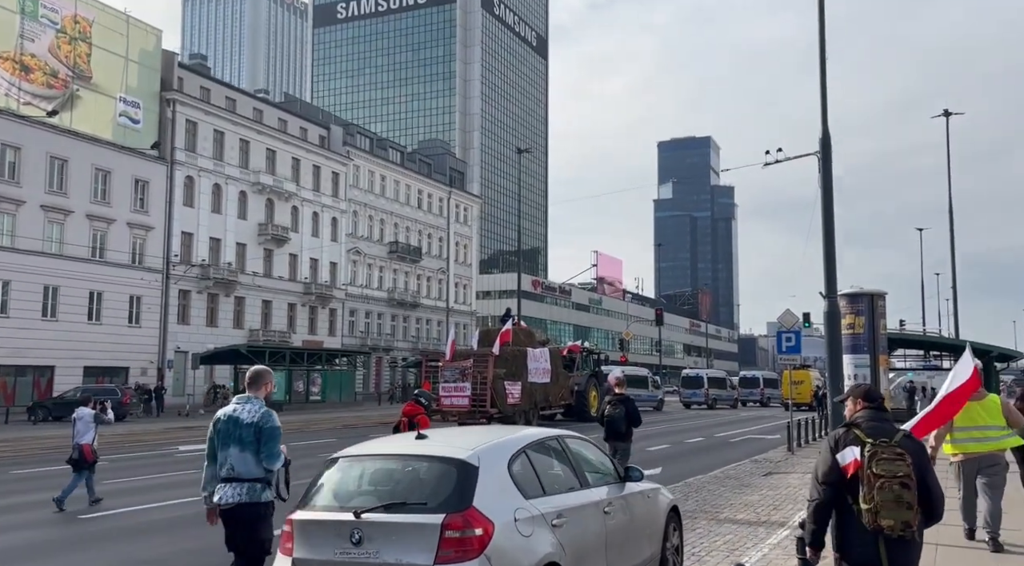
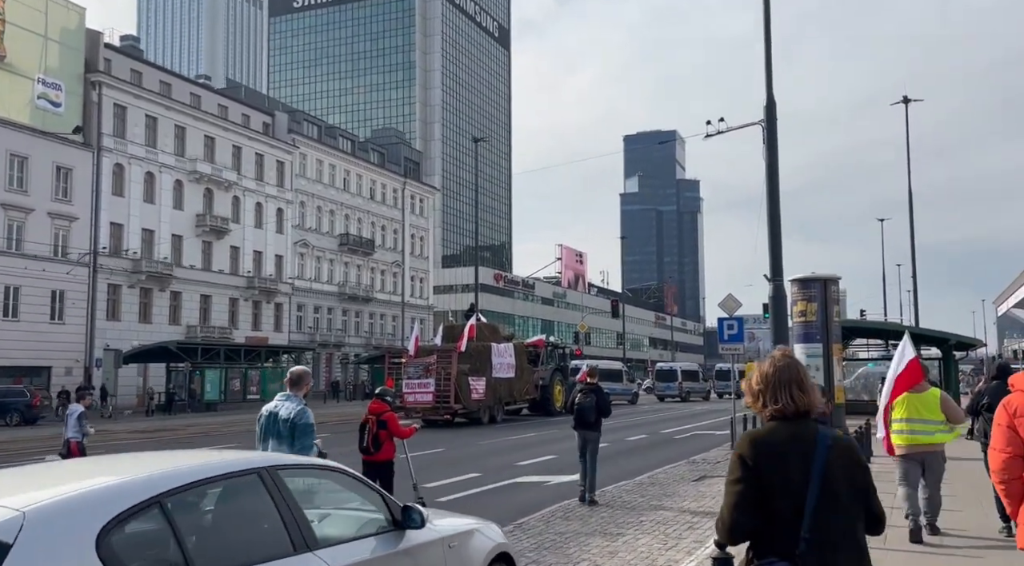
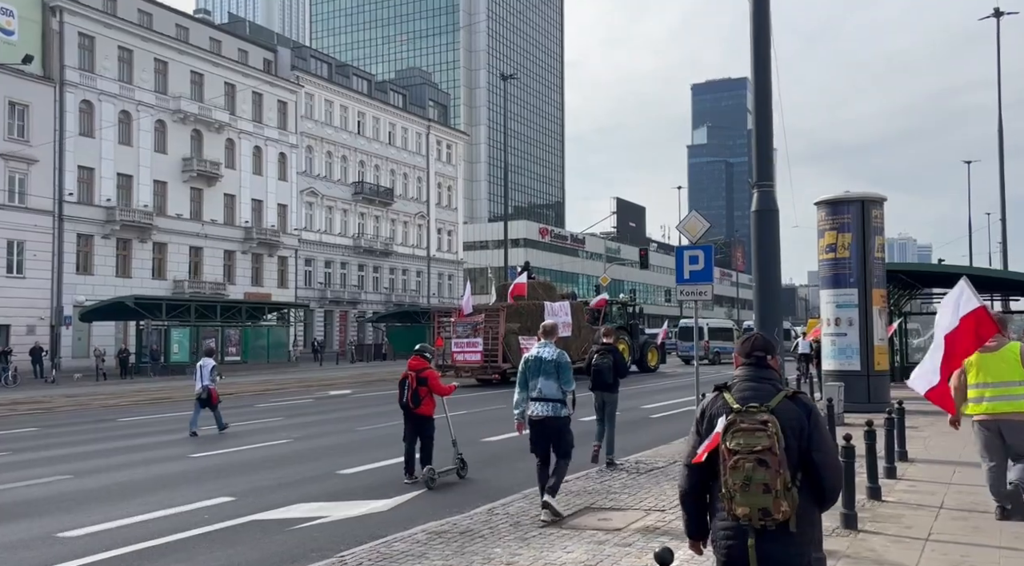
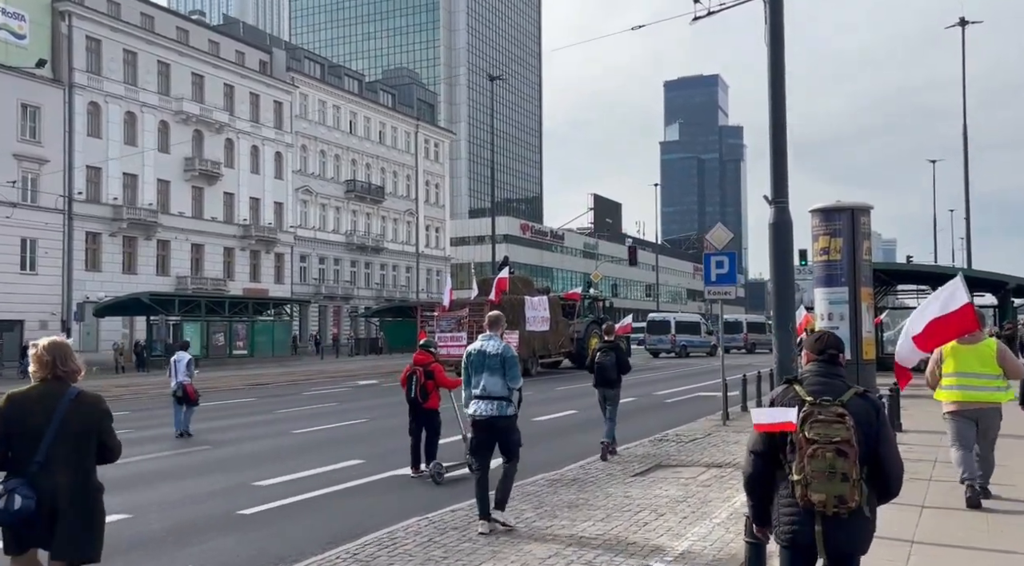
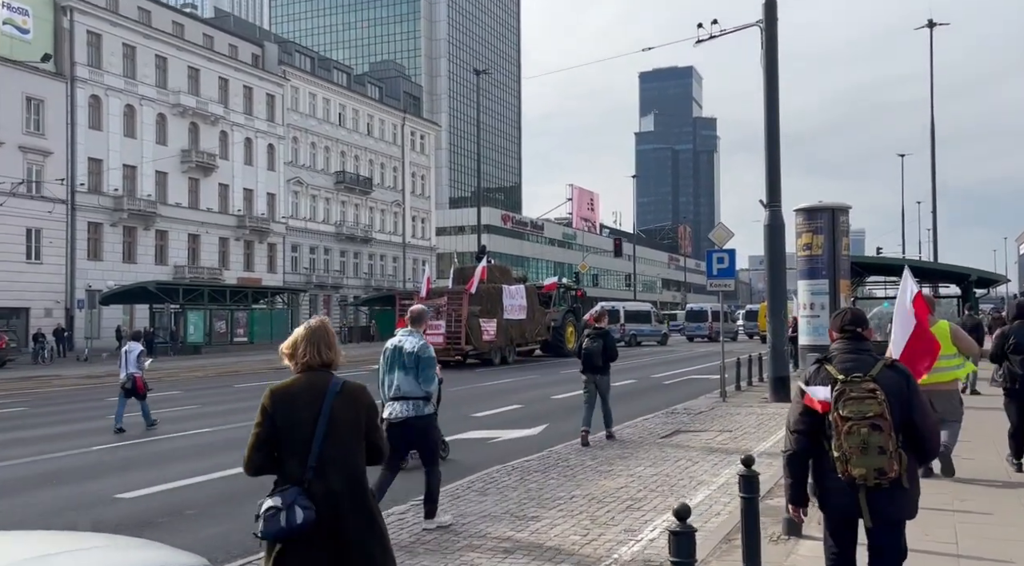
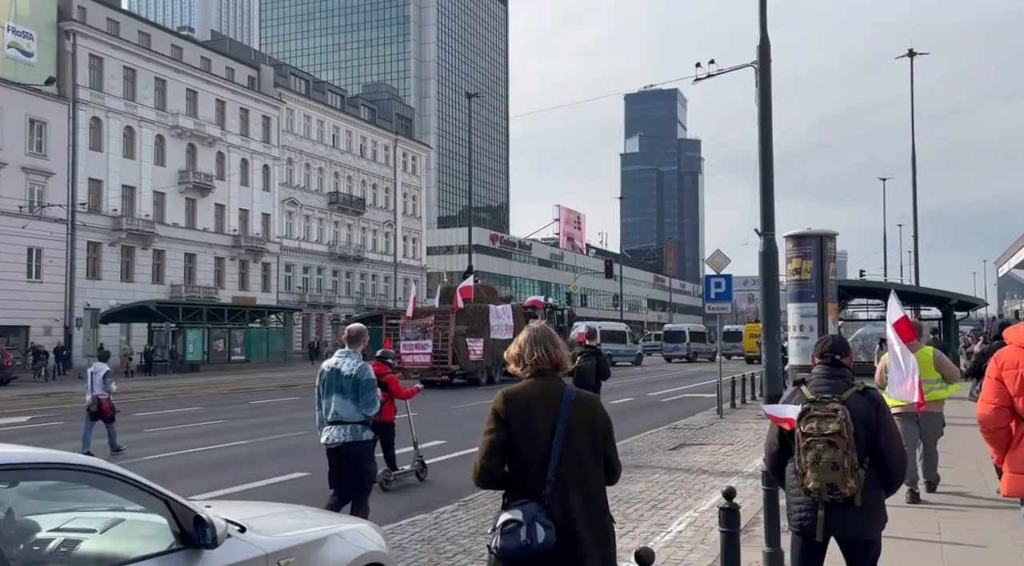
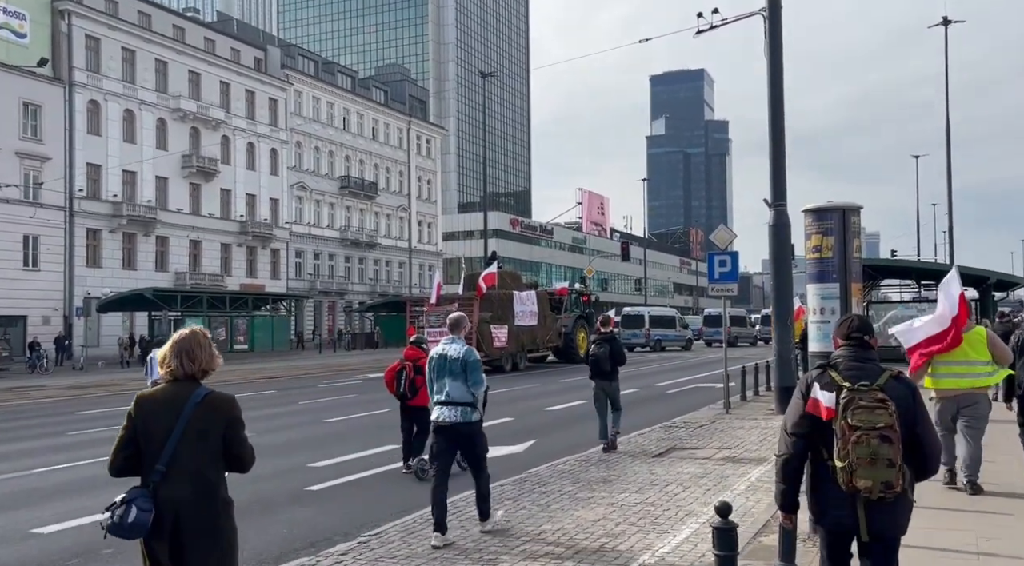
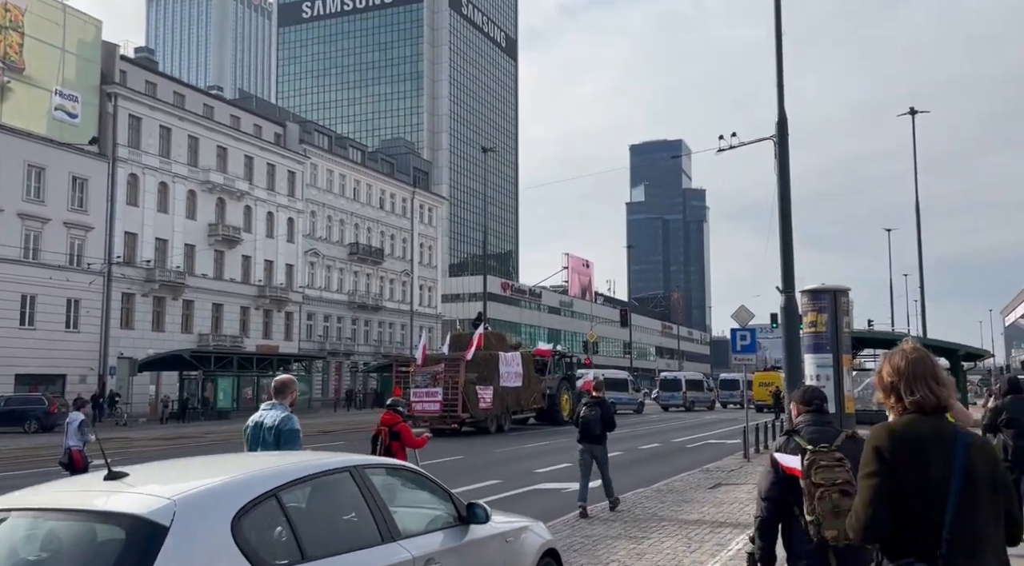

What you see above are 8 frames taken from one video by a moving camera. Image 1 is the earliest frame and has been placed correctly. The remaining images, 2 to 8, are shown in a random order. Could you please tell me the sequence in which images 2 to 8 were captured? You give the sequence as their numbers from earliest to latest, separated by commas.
8, 2, 6, 5, 7, 4, 3
